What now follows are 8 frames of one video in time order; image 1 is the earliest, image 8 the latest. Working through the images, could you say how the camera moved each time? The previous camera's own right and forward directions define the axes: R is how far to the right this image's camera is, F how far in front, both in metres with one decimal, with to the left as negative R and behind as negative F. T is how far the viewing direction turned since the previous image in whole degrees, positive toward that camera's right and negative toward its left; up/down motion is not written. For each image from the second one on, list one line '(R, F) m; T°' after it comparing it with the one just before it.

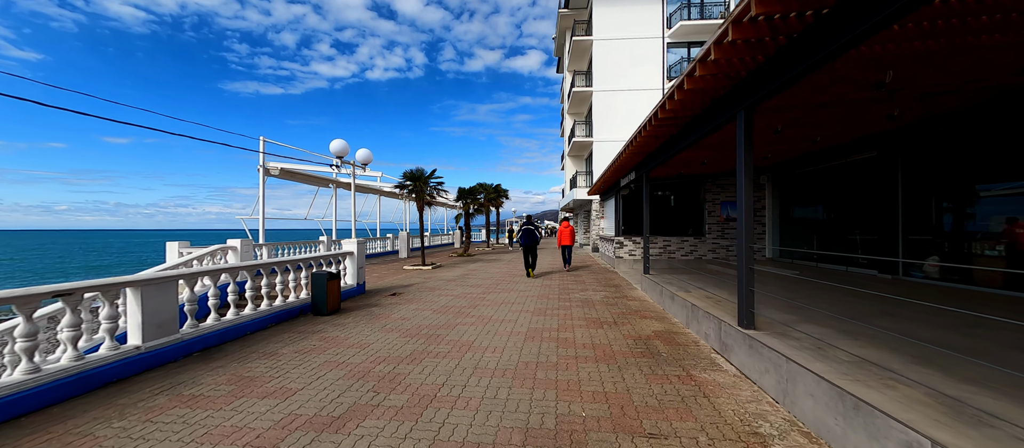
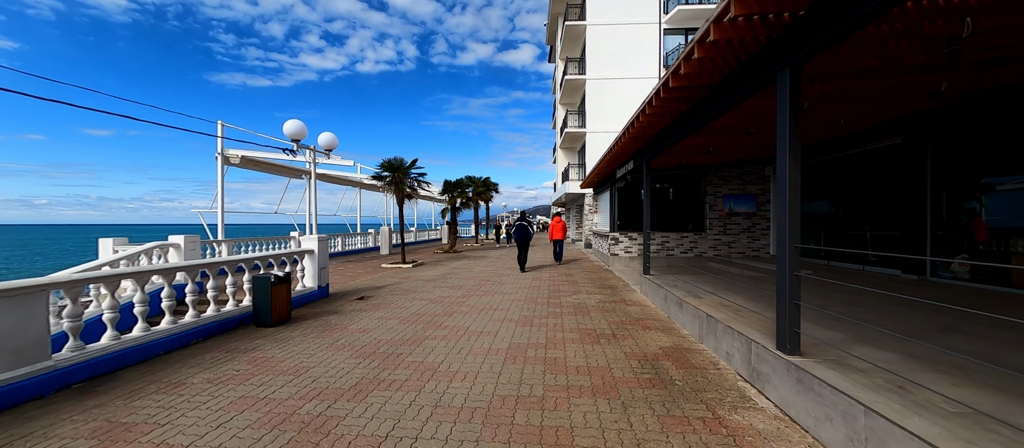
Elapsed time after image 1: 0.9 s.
(+0.2, +1.0) m; +1°
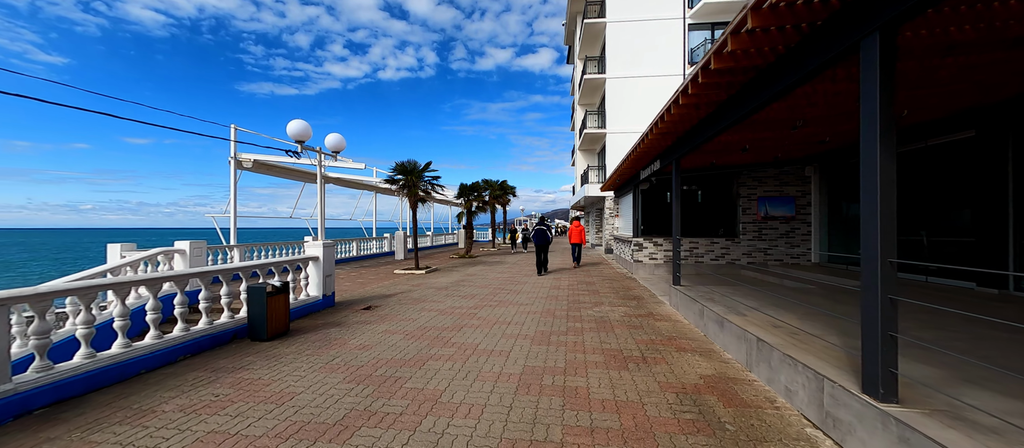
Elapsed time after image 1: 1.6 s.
(0.0, +0.6) m; -3°
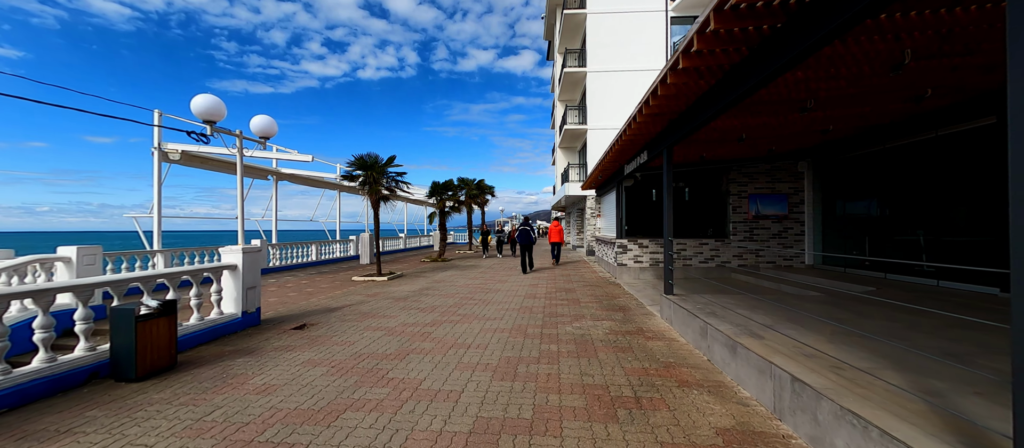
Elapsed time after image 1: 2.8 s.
(+0.3, +1.1) m; +3°
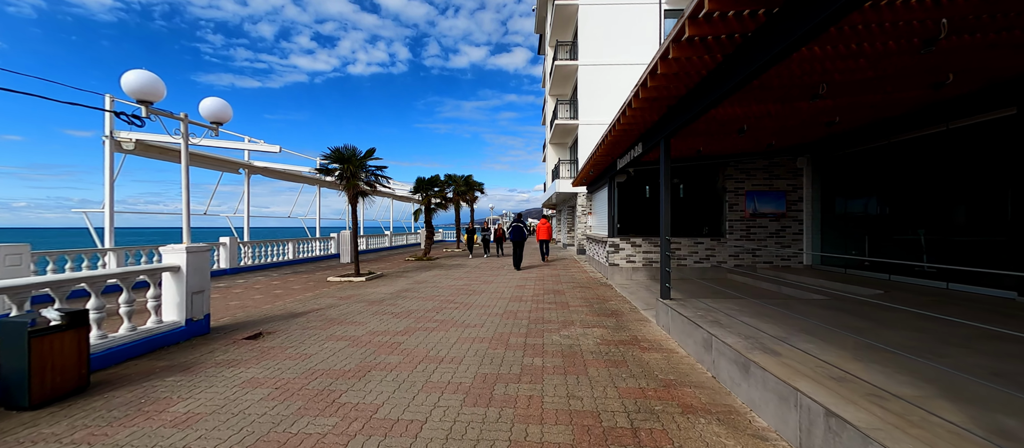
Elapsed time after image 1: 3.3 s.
(+0.1, +0.6) m; +1°
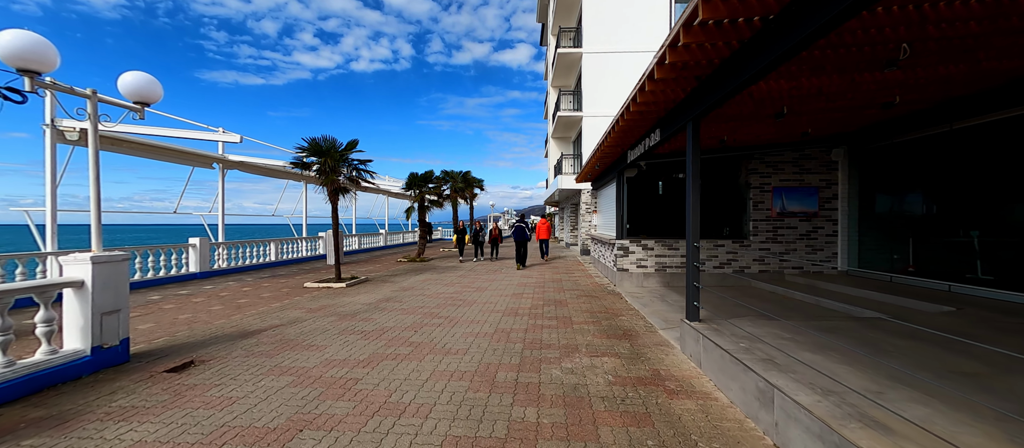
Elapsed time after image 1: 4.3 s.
(+0.2, +1.1) m; 0°
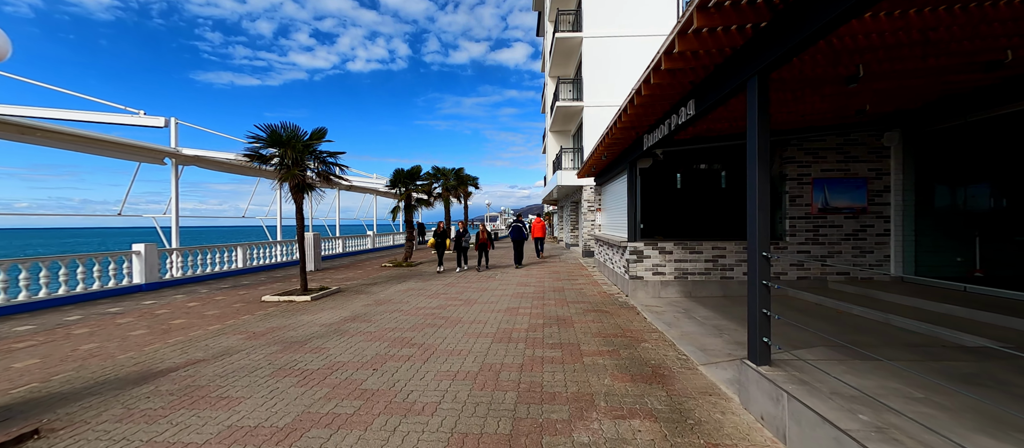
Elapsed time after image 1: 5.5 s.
(+0.1, +1.3) m; 0°
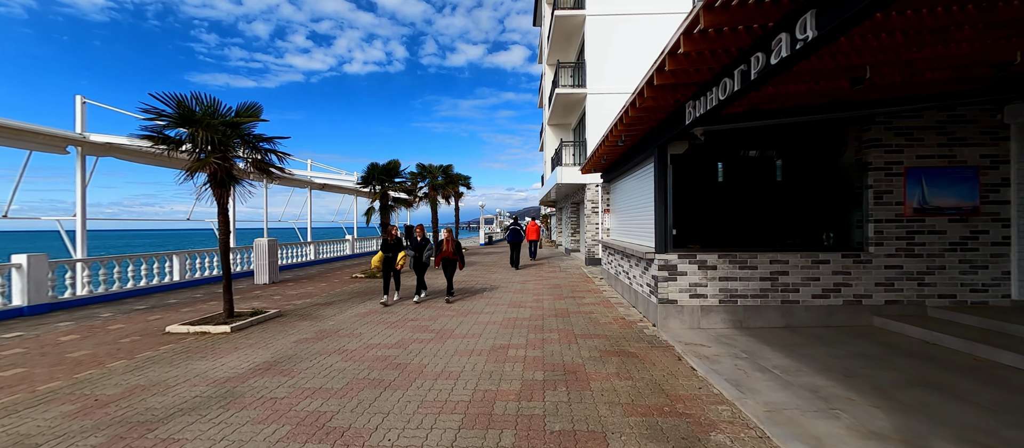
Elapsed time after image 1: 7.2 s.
(+0.1, +1.9) m; 0°
